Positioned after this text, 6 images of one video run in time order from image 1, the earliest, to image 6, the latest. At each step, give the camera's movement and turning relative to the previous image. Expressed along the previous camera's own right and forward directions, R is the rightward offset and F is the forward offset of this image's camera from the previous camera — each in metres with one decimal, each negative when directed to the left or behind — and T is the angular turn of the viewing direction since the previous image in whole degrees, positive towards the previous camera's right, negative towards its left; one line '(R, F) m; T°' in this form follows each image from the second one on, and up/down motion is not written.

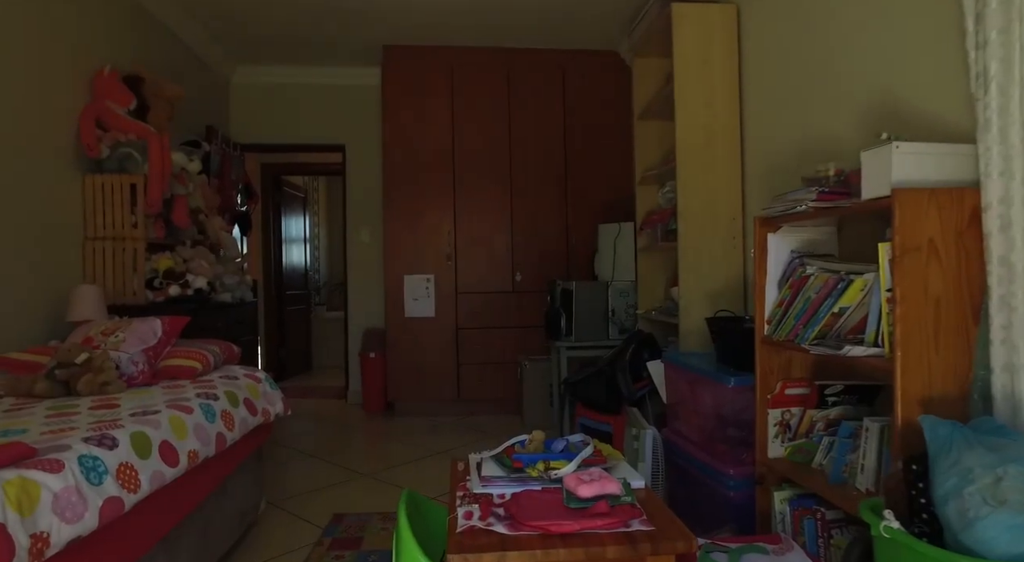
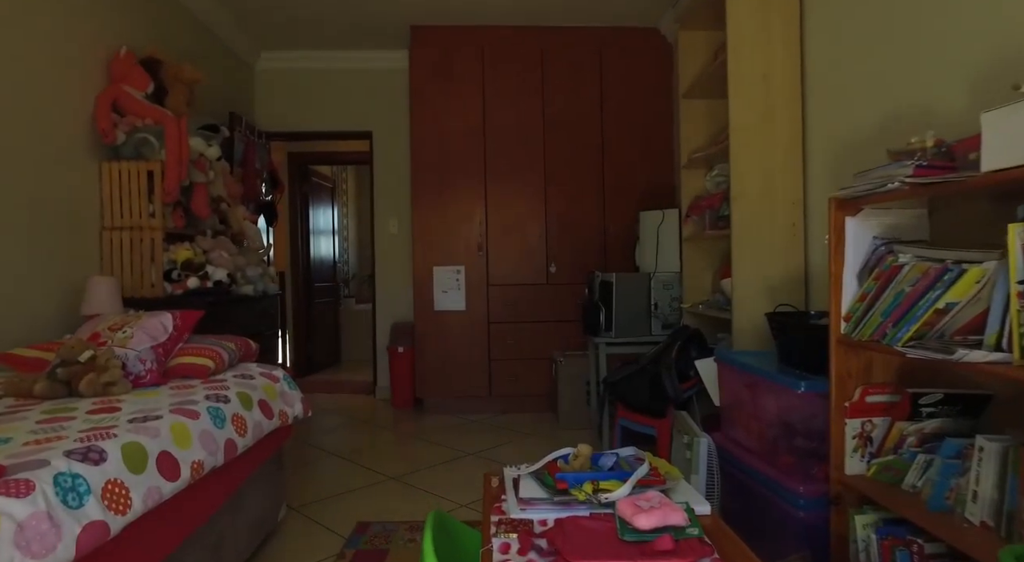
(0.0, +0.2) m; -3°
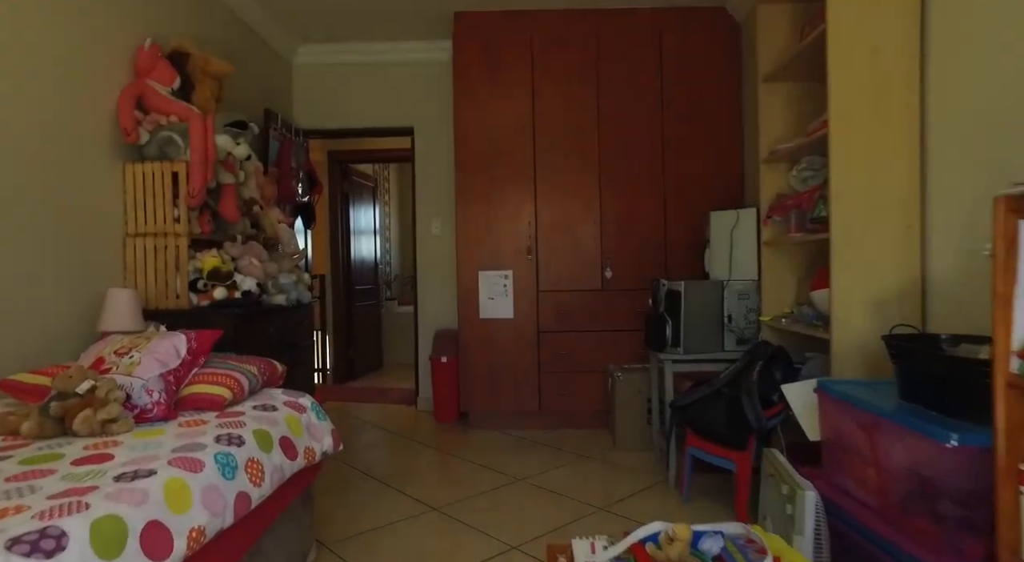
(-0.1, +0.3) m; -4°
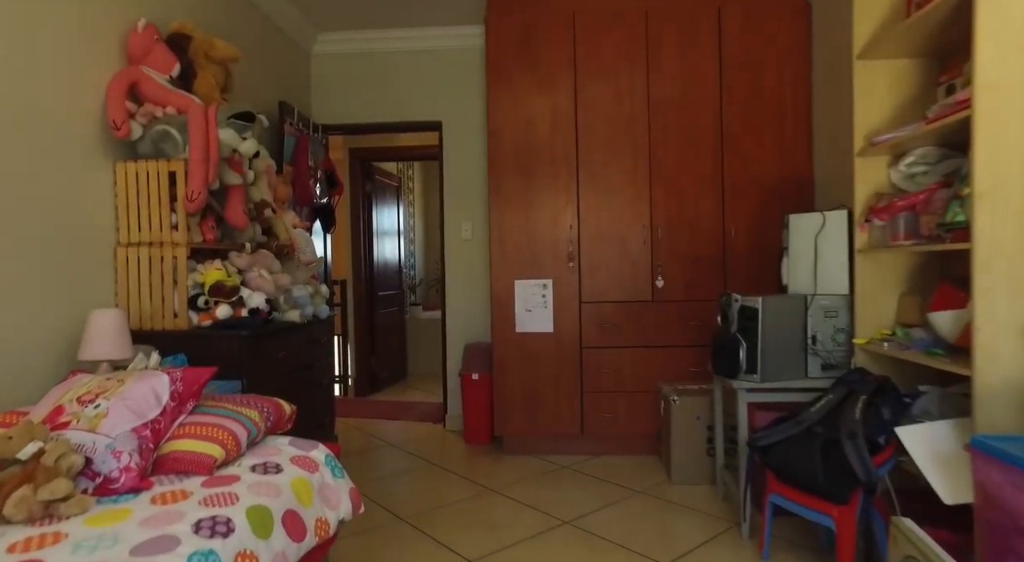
(-0.1, +0.4) m; -2°
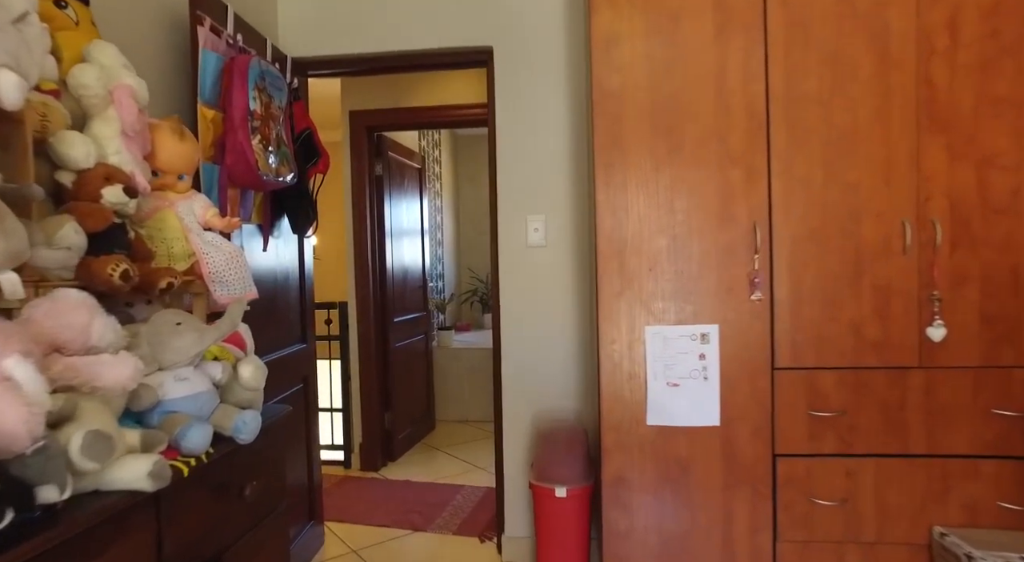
(-0.3, +1.6) m; -2°
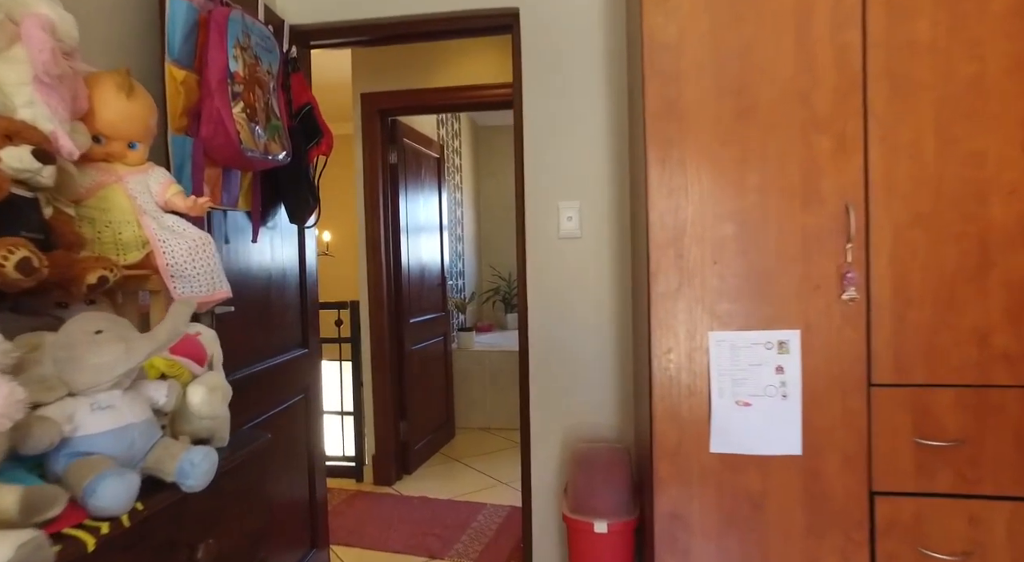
(0.0, +0.3) m; -2°
